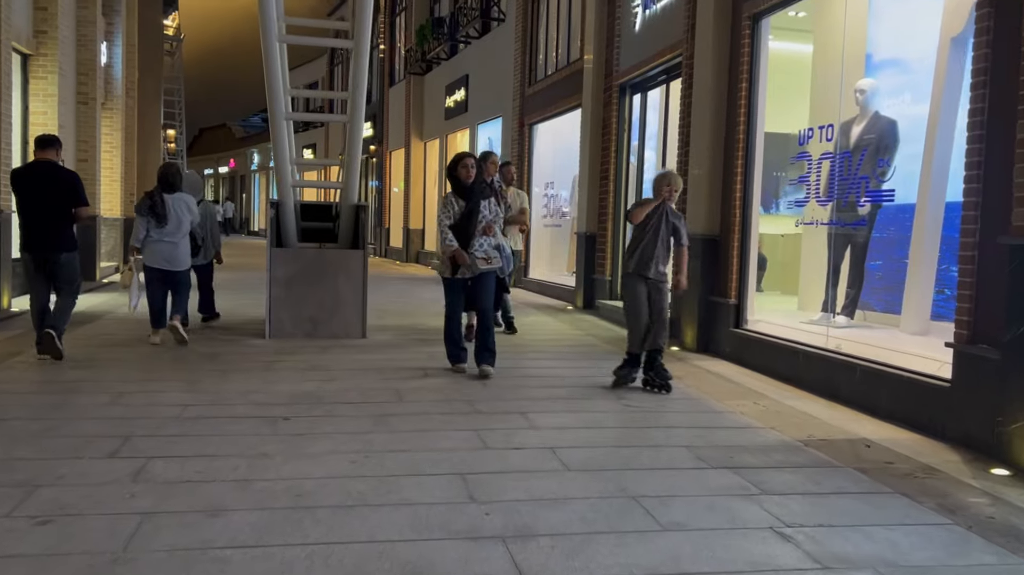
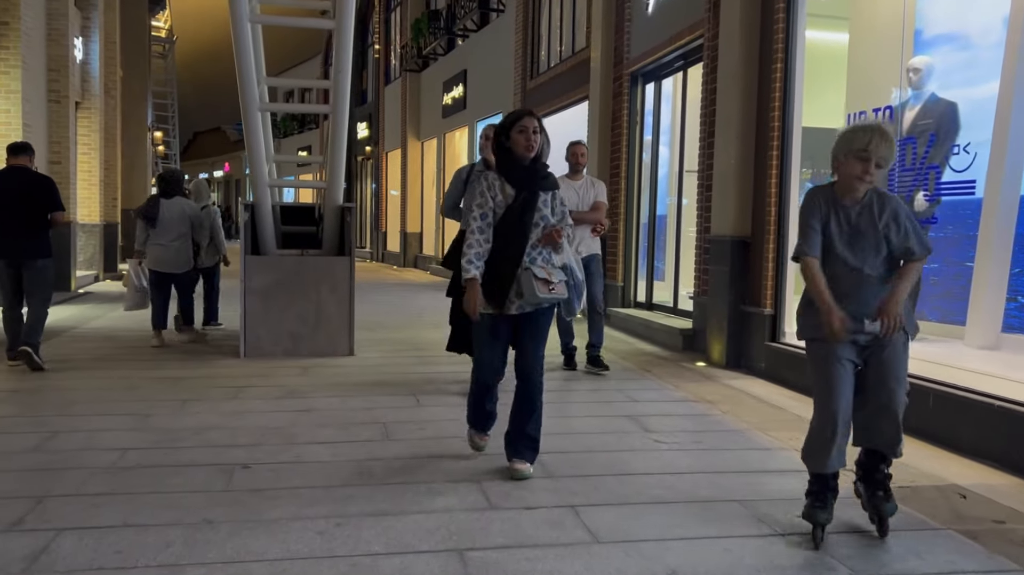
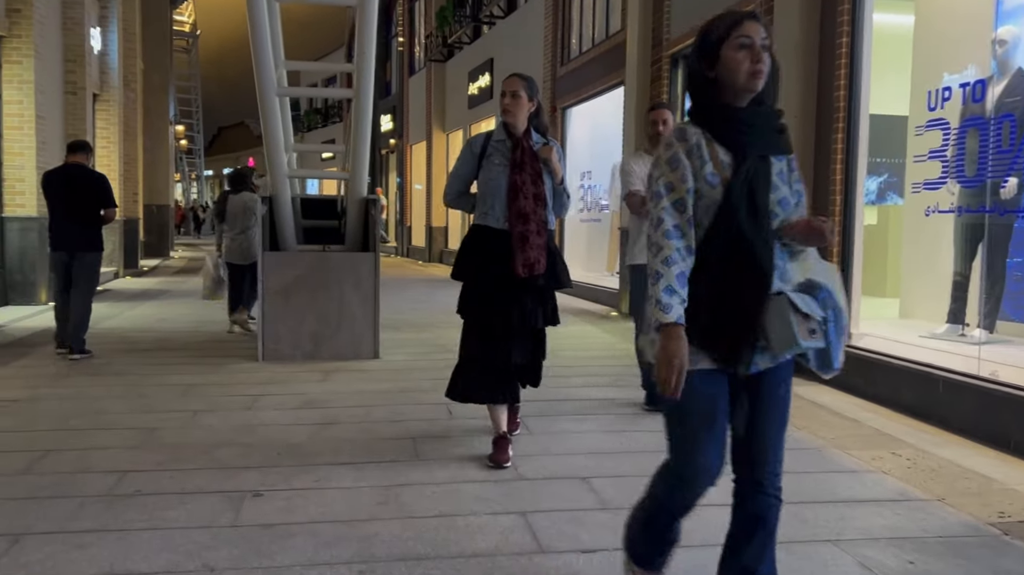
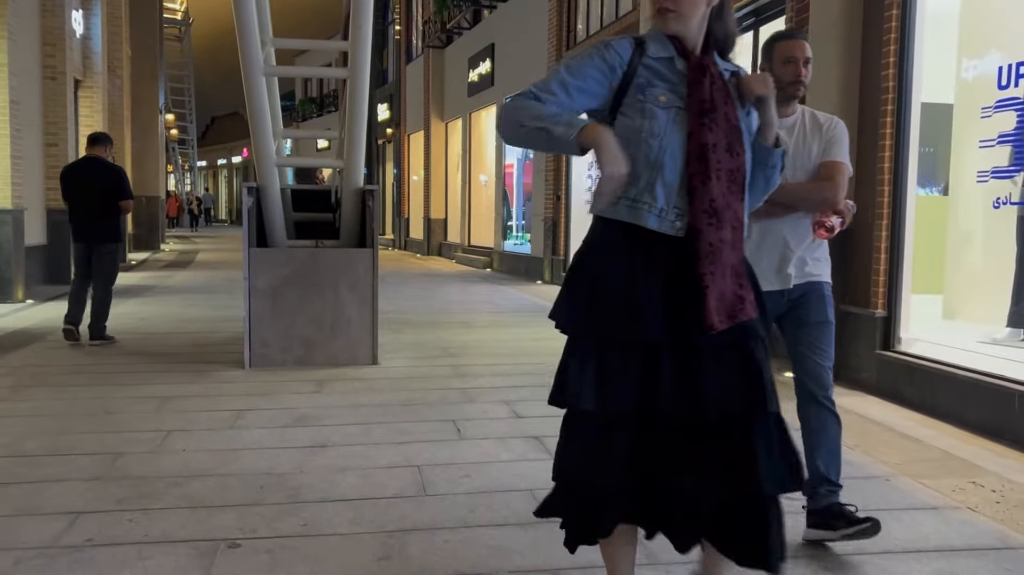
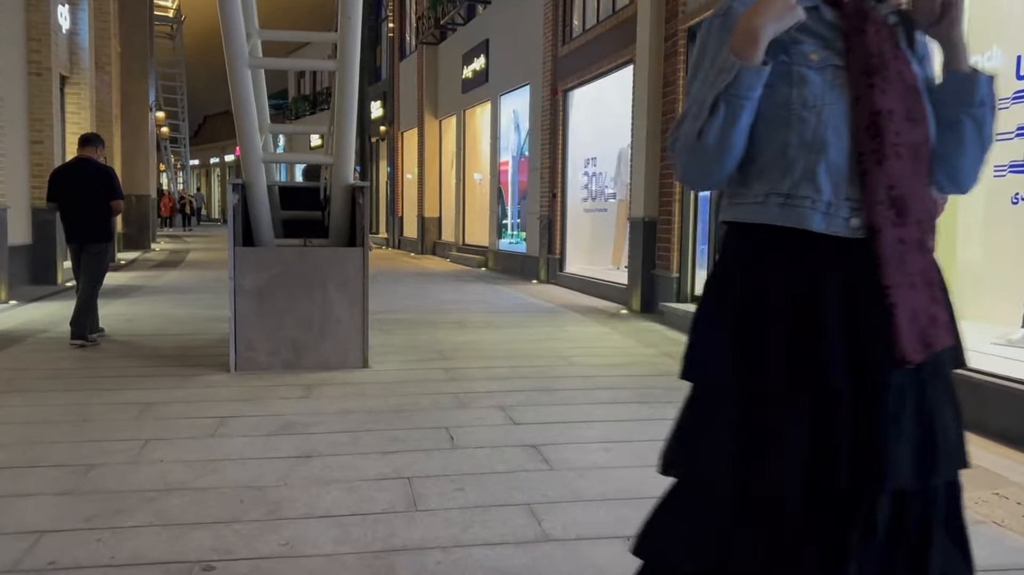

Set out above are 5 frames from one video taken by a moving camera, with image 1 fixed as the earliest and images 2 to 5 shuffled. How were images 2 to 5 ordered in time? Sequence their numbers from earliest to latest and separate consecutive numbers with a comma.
2, 3, 4, 5
